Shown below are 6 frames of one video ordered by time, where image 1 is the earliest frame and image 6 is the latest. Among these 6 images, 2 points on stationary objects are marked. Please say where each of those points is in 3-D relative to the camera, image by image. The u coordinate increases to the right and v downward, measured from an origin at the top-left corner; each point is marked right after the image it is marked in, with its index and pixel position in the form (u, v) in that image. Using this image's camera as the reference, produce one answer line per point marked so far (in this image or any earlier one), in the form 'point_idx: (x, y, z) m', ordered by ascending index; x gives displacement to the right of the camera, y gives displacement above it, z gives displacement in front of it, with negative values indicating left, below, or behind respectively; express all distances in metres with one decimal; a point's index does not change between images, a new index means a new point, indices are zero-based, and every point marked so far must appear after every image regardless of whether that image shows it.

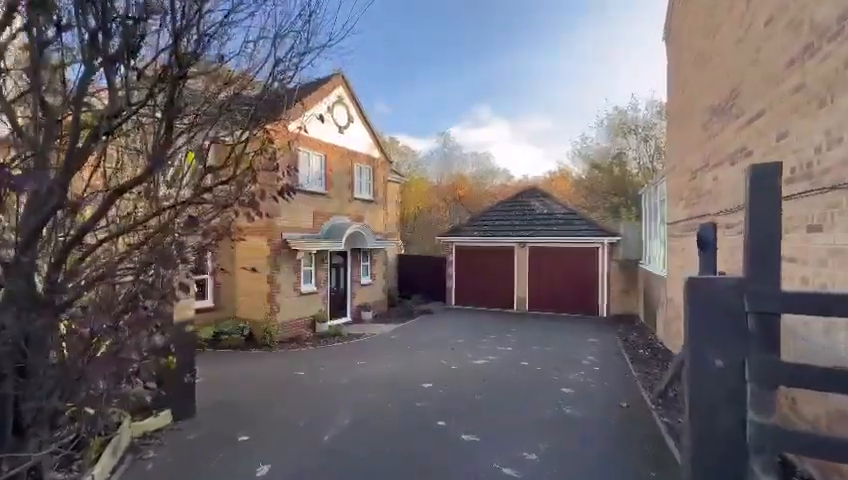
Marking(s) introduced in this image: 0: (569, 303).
0: (+5.7, -2.4, +18.8) m
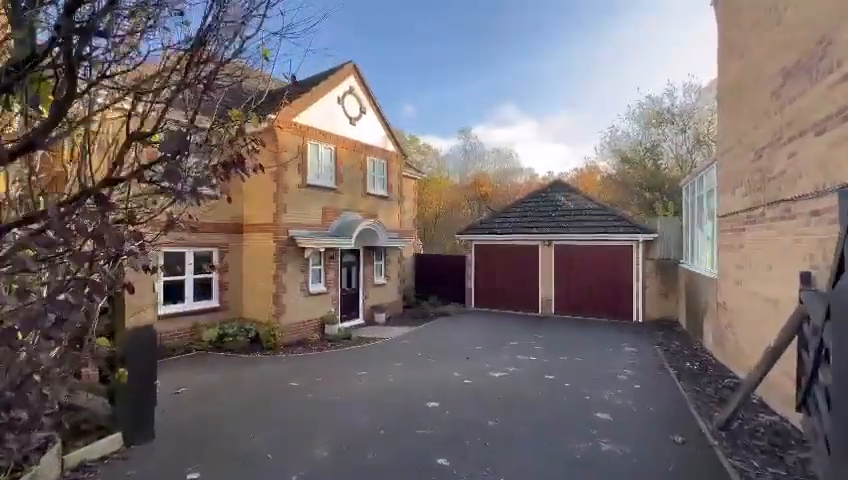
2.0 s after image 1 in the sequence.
0: (+6.3, -2.4, +17.4) m
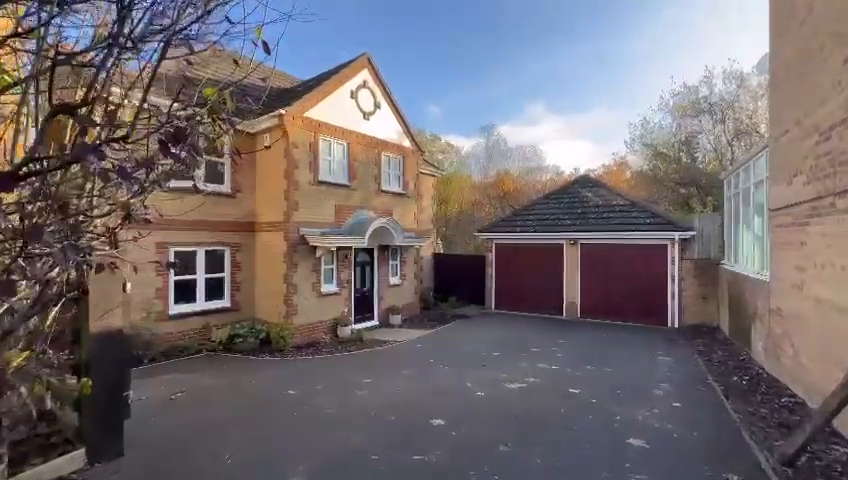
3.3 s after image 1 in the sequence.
0: (+6.9, -2.3, +16.3) m
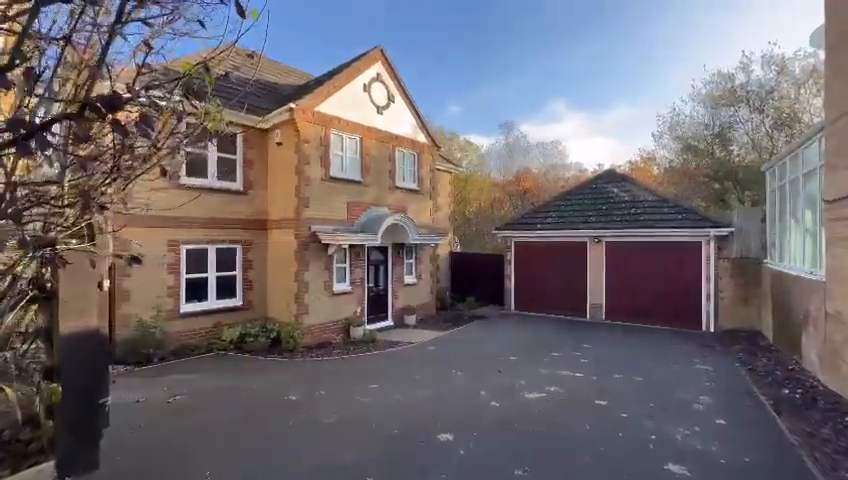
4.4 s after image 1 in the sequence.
0: (+7.4, -2.3, +15.4) m
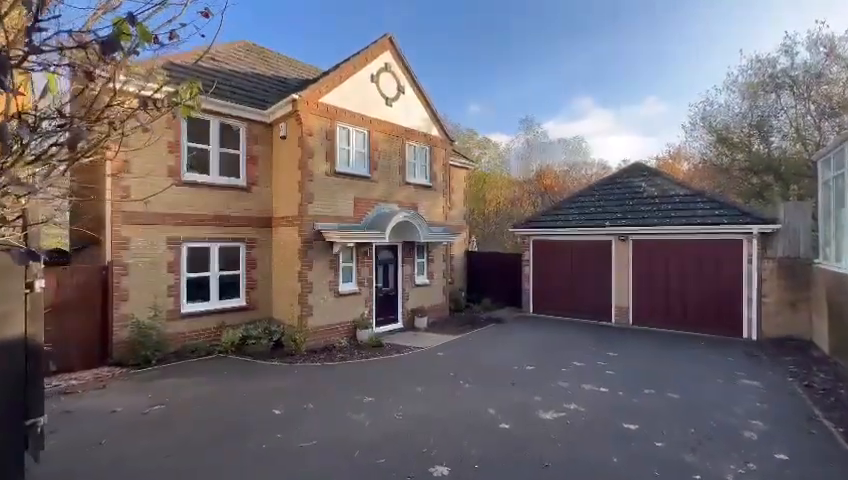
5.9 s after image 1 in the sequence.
0: (+7.8, -2.2, +14.2) m
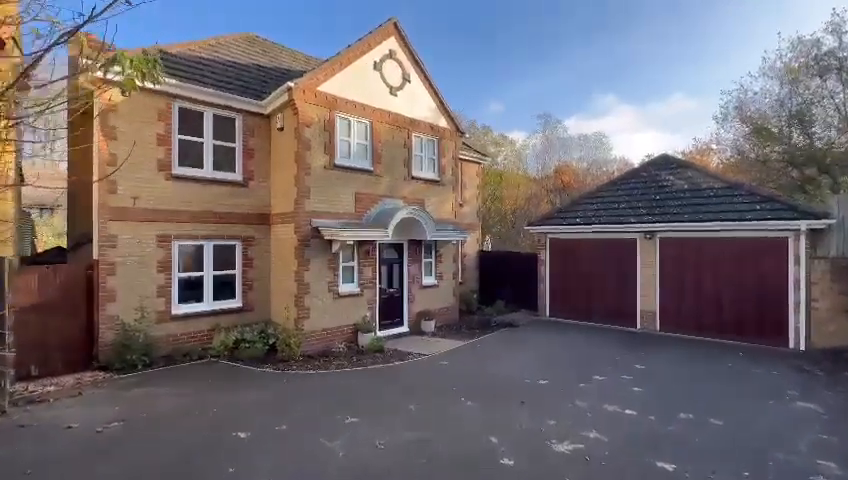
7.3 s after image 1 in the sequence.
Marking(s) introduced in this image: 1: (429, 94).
0: (+7.9, -2.2, +13.0) m
1: (+0.2, +4.4, +14.8) m
